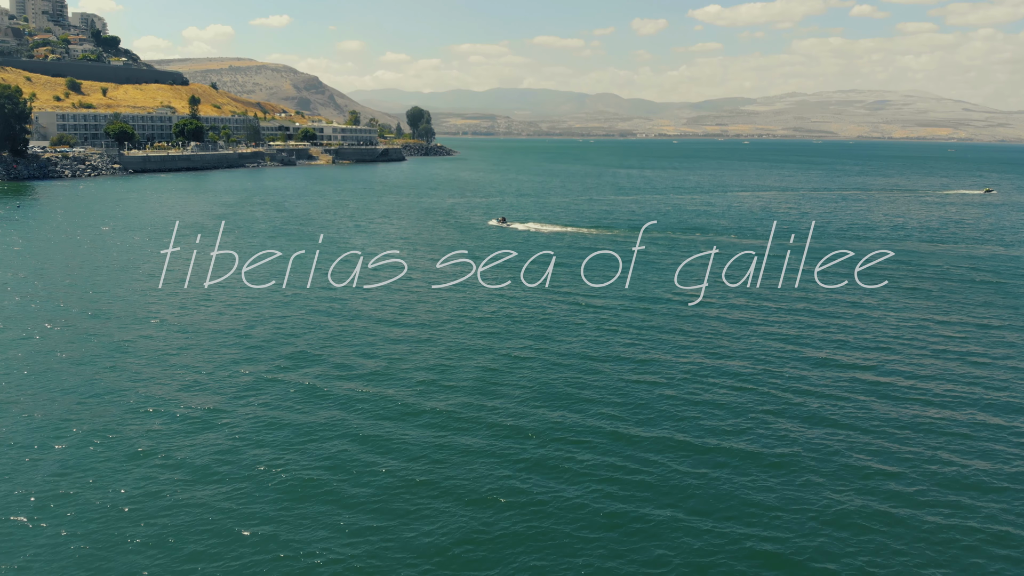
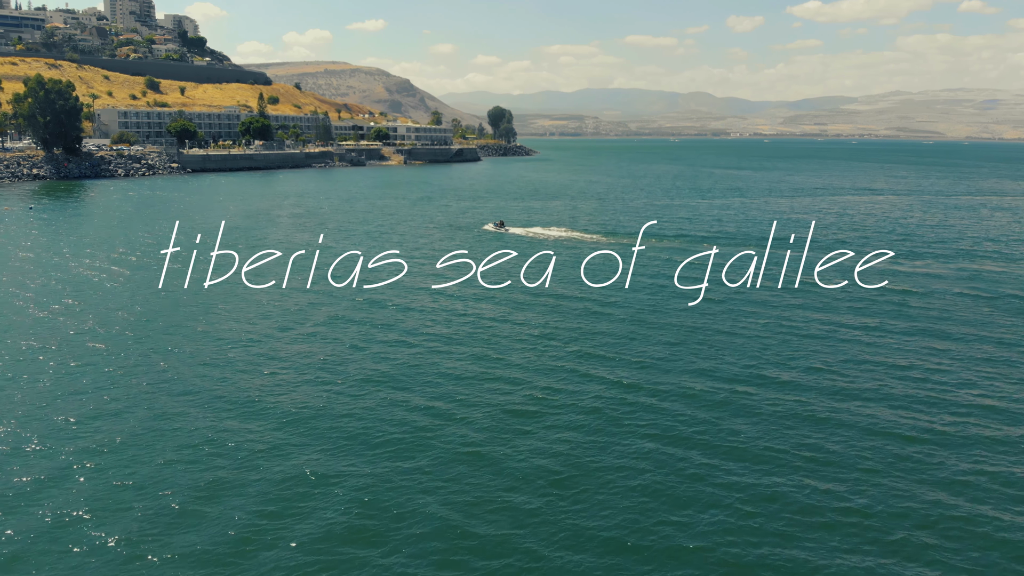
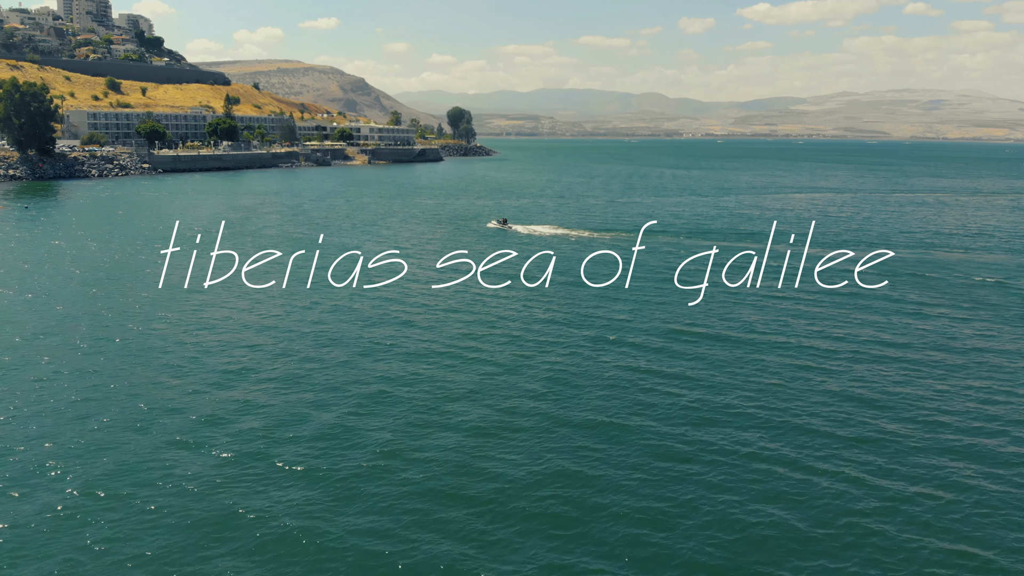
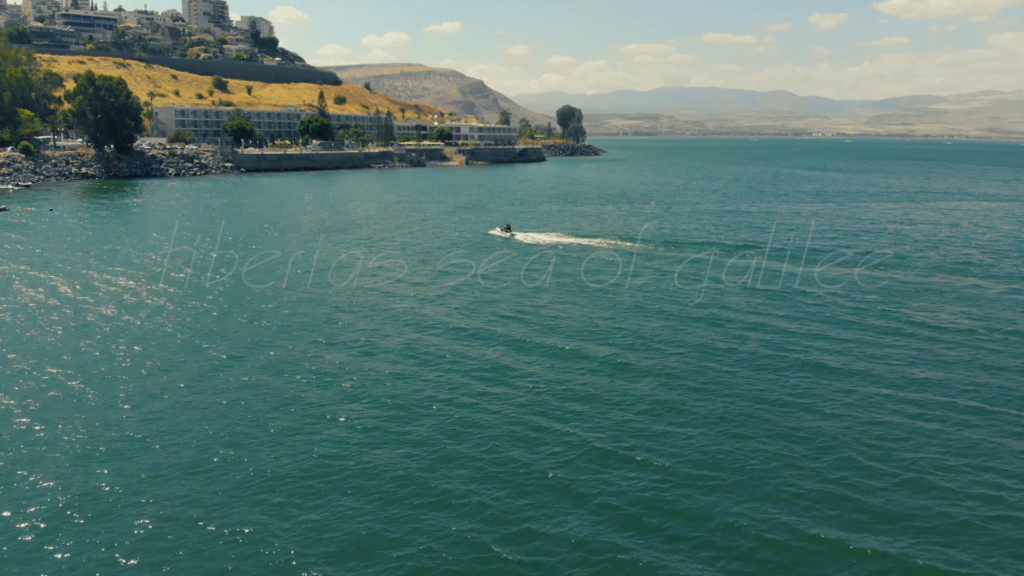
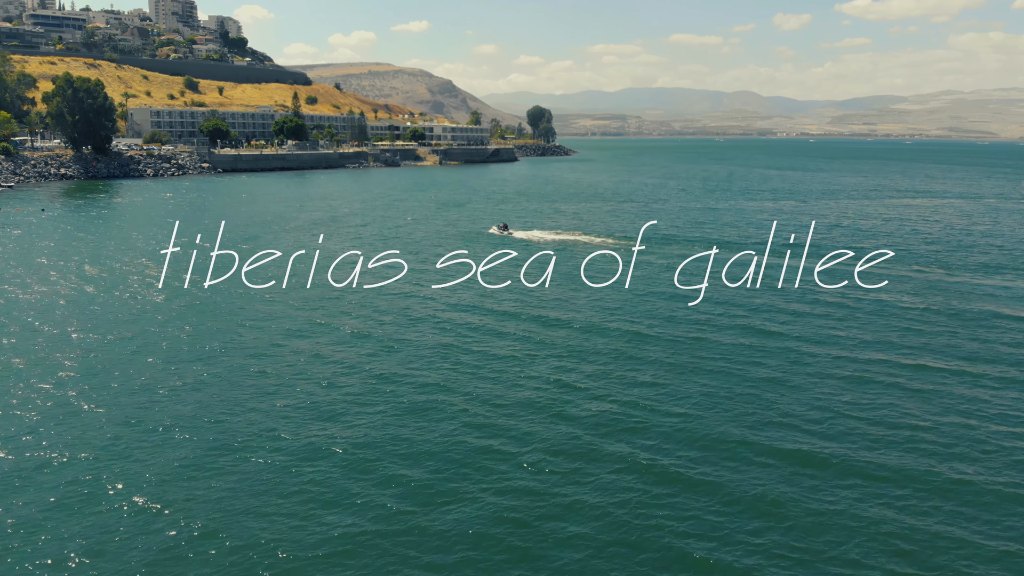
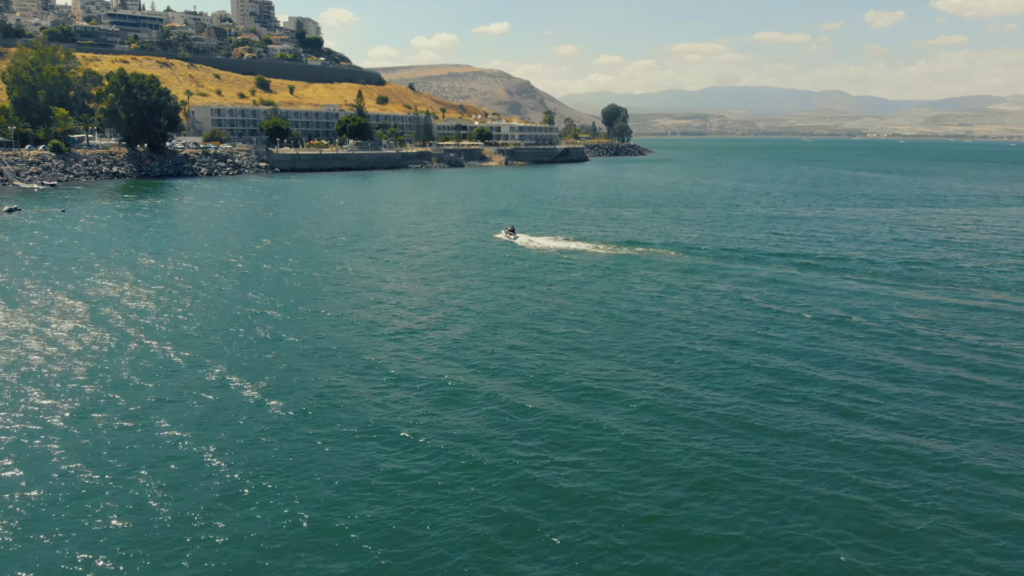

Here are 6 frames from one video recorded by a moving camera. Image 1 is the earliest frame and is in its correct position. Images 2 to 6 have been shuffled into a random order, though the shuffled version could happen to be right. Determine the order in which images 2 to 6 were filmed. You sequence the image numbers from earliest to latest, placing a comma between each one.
3, 2, 5, 4, 6
